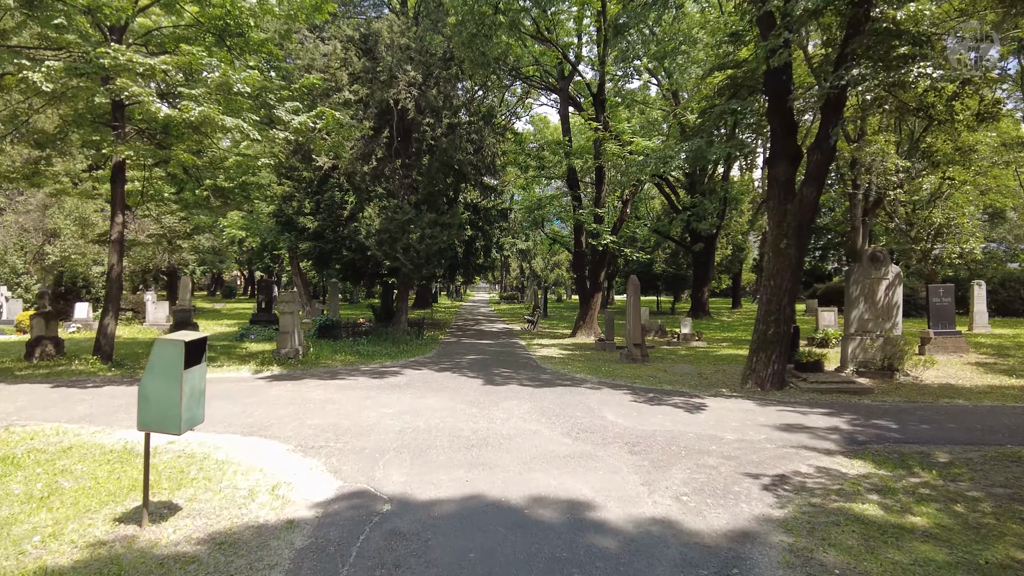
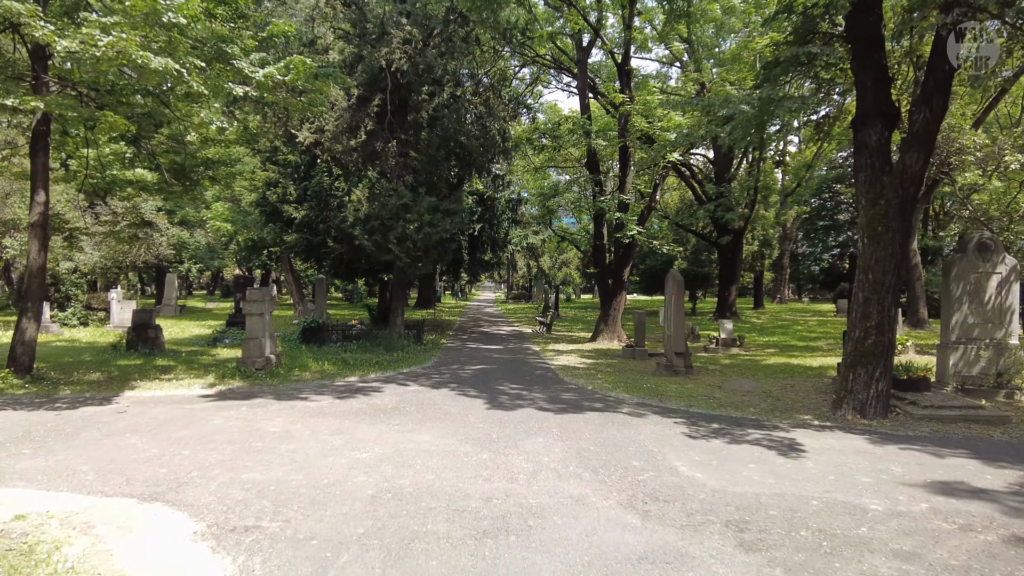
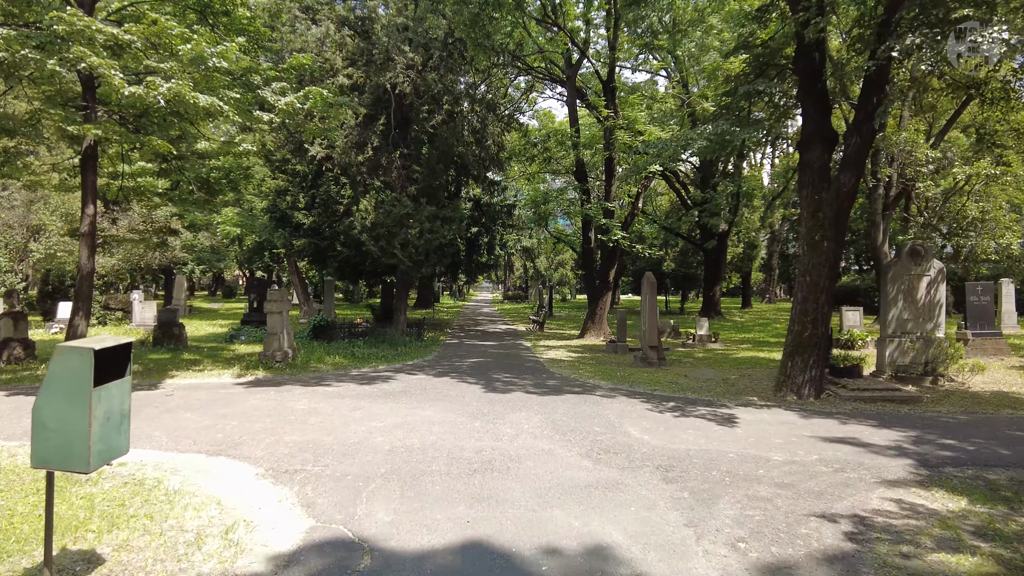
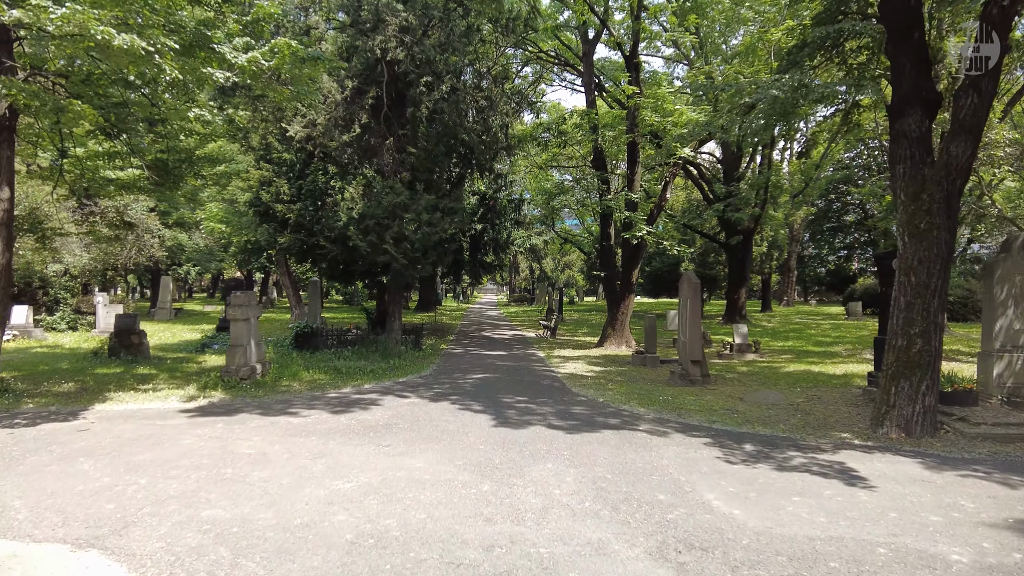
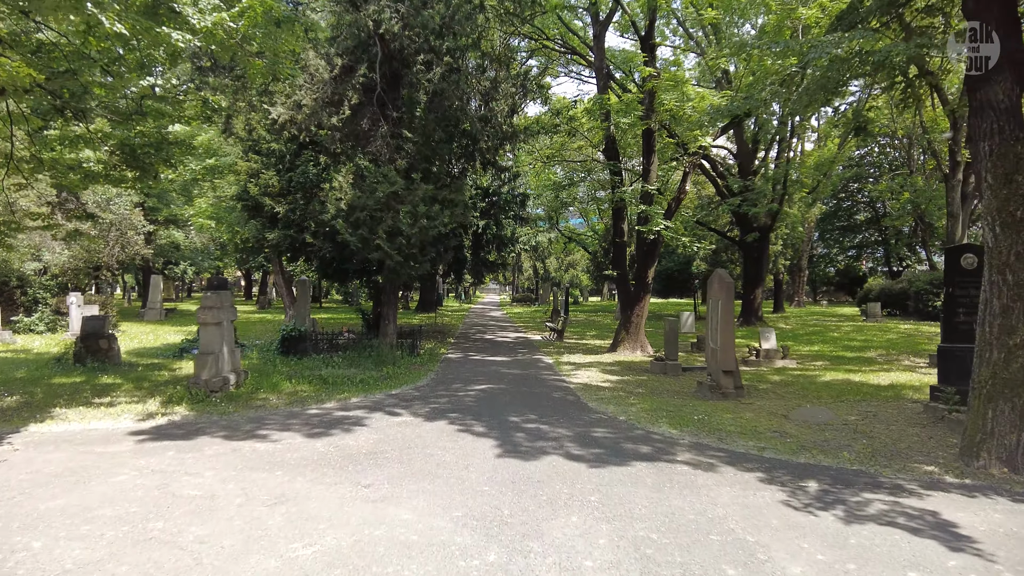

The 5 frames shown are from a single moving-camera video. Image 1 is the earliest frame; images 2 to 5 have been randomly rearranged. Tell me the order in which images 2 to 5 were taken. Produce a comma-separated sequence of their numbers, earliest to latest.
3, 2, 4, 5
